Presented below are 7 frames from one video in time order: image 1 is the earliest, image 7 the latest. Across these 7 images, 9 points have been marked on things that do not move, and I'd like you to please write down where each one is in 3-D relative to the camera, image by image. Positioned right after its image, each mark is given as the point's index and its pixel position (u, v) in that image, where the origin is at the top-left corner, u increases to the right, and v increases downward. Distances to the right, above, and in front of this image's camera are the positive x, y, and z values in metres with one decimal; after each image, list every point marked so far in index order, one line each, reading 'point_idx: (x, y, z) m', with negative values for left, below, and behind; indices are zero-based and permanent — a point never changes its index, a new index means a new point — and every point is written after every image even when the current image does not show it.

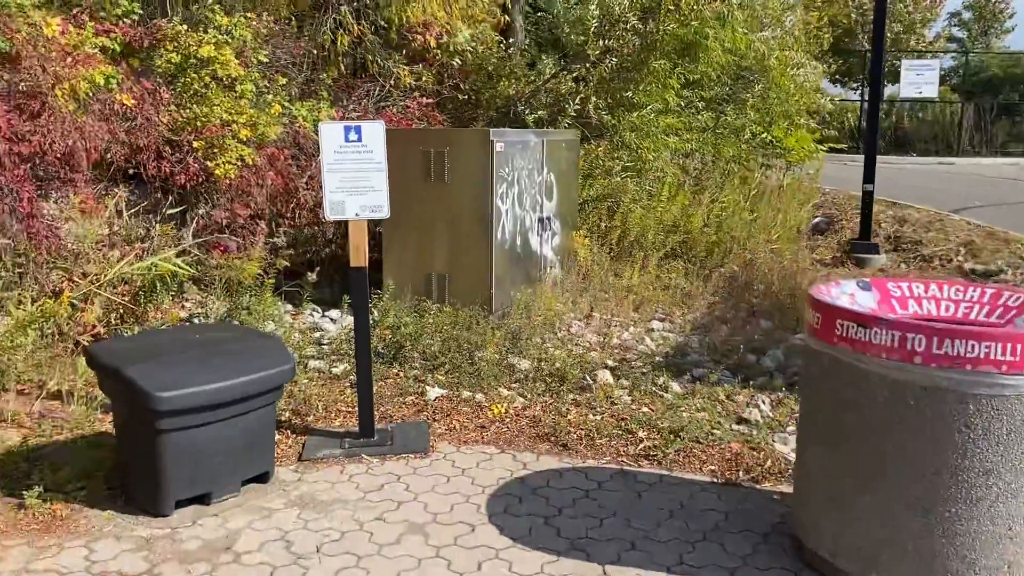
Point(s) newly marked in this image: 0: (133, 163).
0: (-2.9, +0.9, +6.6) m
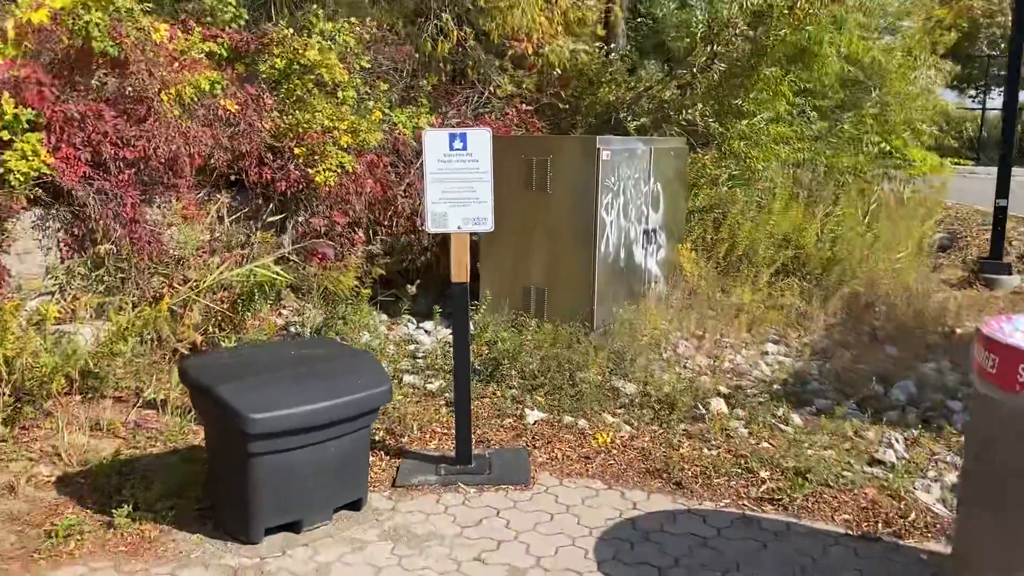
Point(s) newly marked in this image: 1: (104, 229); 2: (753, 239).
0: (-2.1, +0.9, +6.6) m
1: (-2.6, +0.4, +5.5) m
2: (+2.4, +0.5, +8.6) m
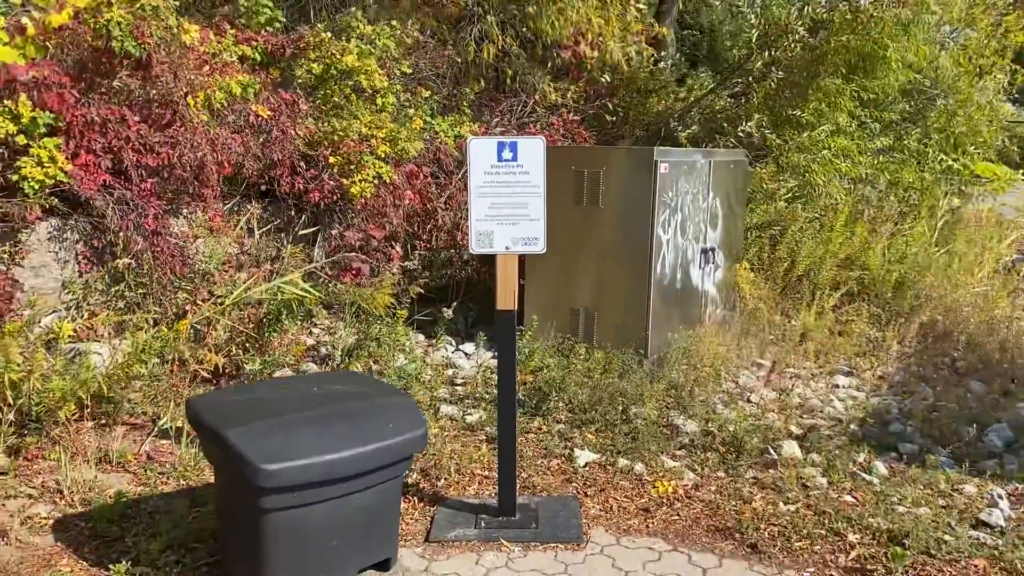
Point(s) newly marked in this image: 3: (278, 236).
0: (-1.7, +0.8, +6.2) m
1: (-2.3, +0.3, +5.2) m
2: (+2.8, +0.3, +8.1) m
3: (-1.7, +0.4, +6.2) m
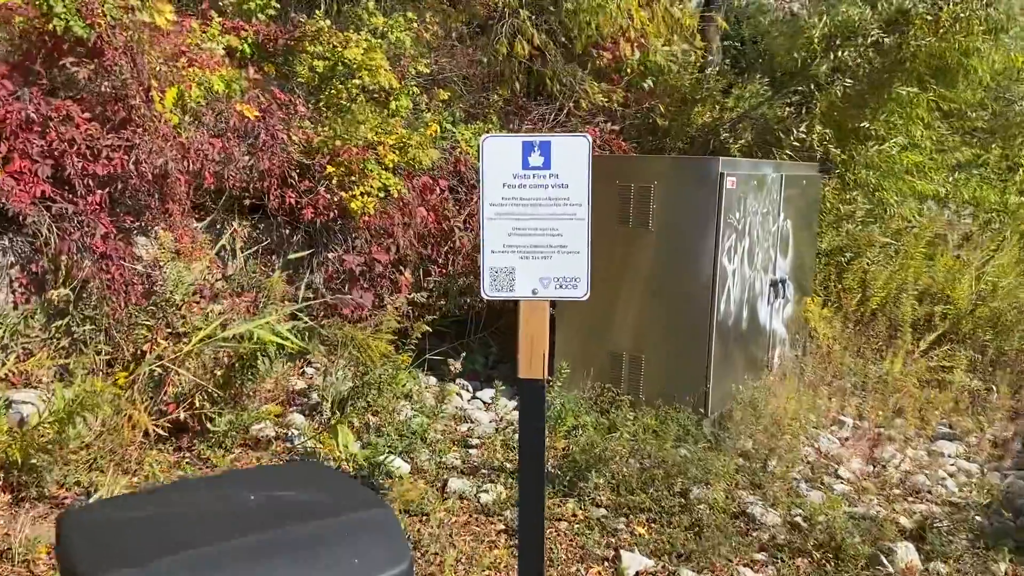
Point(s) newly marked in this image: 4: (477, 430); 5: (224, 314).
0: (-1.6, +0.6, +5.2) m
1: (-2.2, +0.1, +4.3) m
2: (+3.0, 0.0, +7.0) m
3: (-1.5, +0.2, +5.3) m
4: (-0.2, -0.8, +4.6) m
5: (-1.5, -0.1, +4.6) m
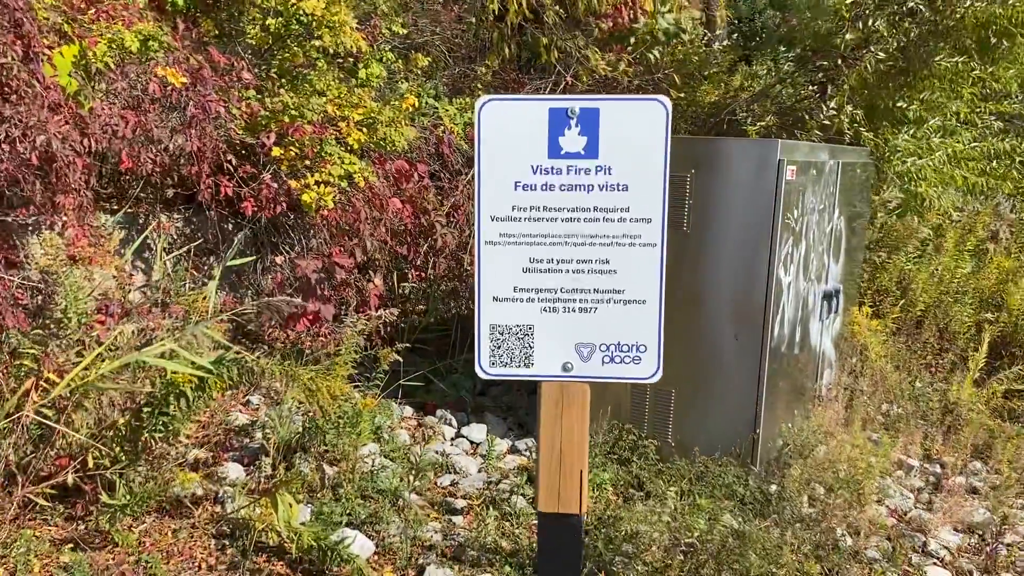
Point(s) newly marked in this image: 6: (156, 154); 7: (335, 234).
0: (-1.6, +0.5, +4.2) m
1: (-2.2, 0.0, +3.2) m
2: (+3.0, -0.1, +6.0) m
3: (-1.5, +0.1, +4.2) m
4: (-0.2, -0.8, +3.7) m
5: (-1.5, -0.2, +3.6) m
6: (-1.6, +0.6, +4.0) m
7: (-0.9, +0.3, +4.3) m
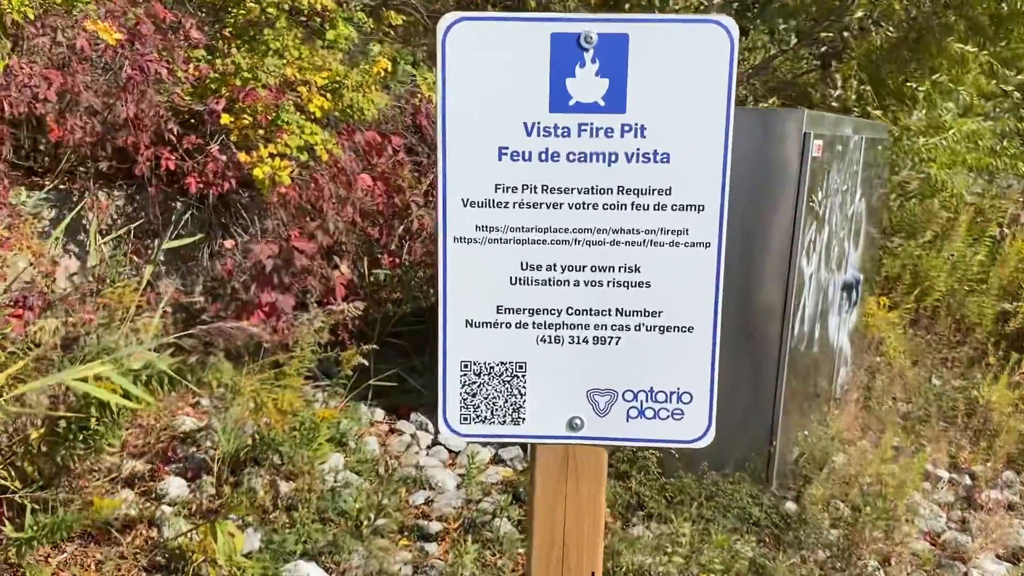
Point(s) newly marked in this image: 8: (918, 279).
0: (-1.7, +0.6, +3.7) m
1: (-2.2, +0.1, +2.7) m
2: (+2.9, 0.0, +5.6) m
3: (-1.6, +0.2, +3.7) m
4: (-0.3, -0.8, +3.2) m
5: (-1.6, -0.2, +3.1) m
6: (-1.7, +0.7, +3.5) m
7: (-1.0, +0.3, +3.8) m
8: (+2.7, +0.1, +5.7) m
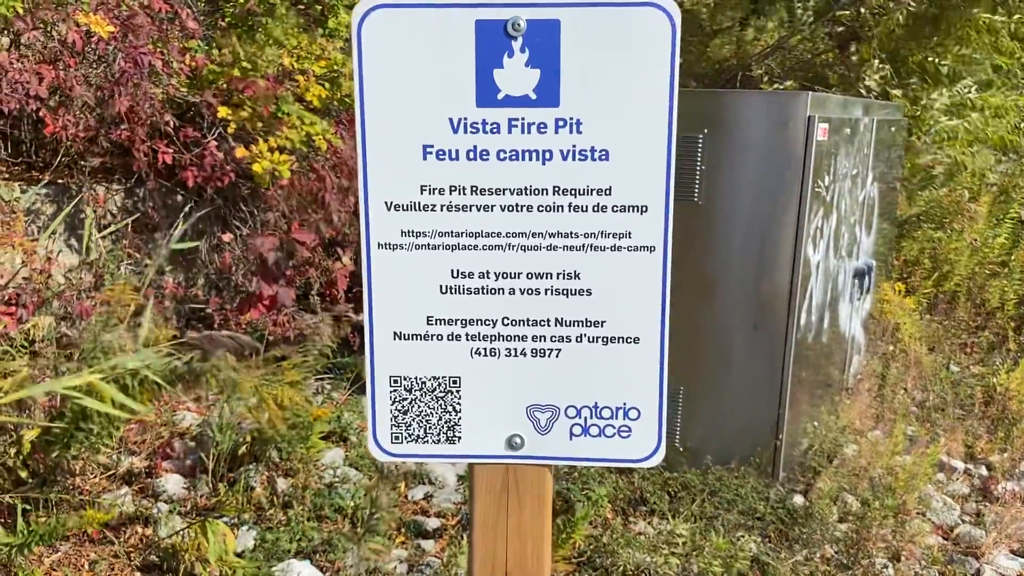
0: (-1.7, +0.6, +3.6) m
1: (-2.3, +0.1, +2.7) m
2: (+2.9, +0.1, +5.4) m
3: (-1.6, +0.2, +3.7) m
4: (-0.3, -0.8, +3.2) m
5: (-1.6, -0.2, +3.1) m
6: (-1.7, +0.7, +3.4) m
7: (-0.9, +0.4, +3.8) m
8: (+2.7, +0.2, +5.6) m
